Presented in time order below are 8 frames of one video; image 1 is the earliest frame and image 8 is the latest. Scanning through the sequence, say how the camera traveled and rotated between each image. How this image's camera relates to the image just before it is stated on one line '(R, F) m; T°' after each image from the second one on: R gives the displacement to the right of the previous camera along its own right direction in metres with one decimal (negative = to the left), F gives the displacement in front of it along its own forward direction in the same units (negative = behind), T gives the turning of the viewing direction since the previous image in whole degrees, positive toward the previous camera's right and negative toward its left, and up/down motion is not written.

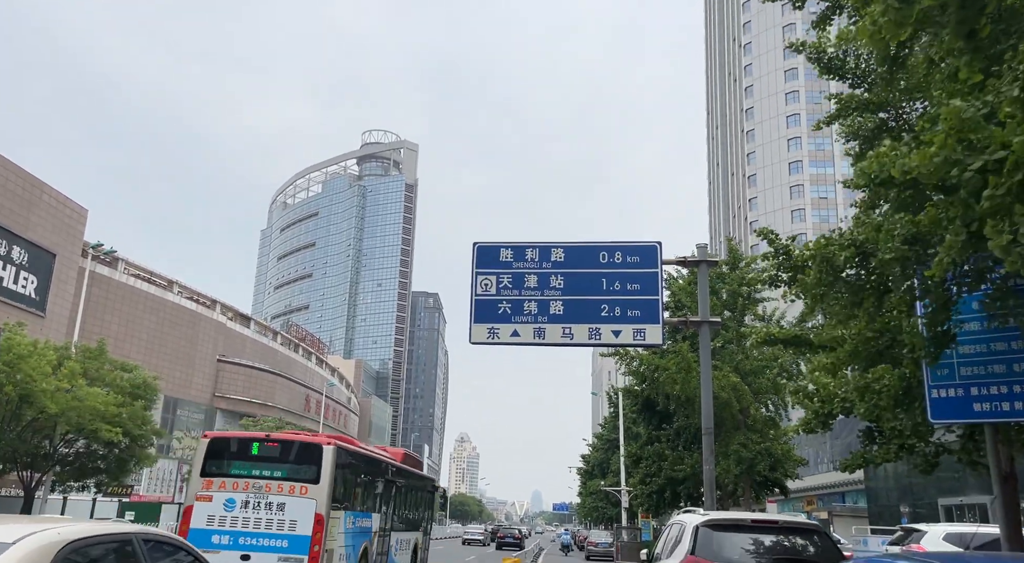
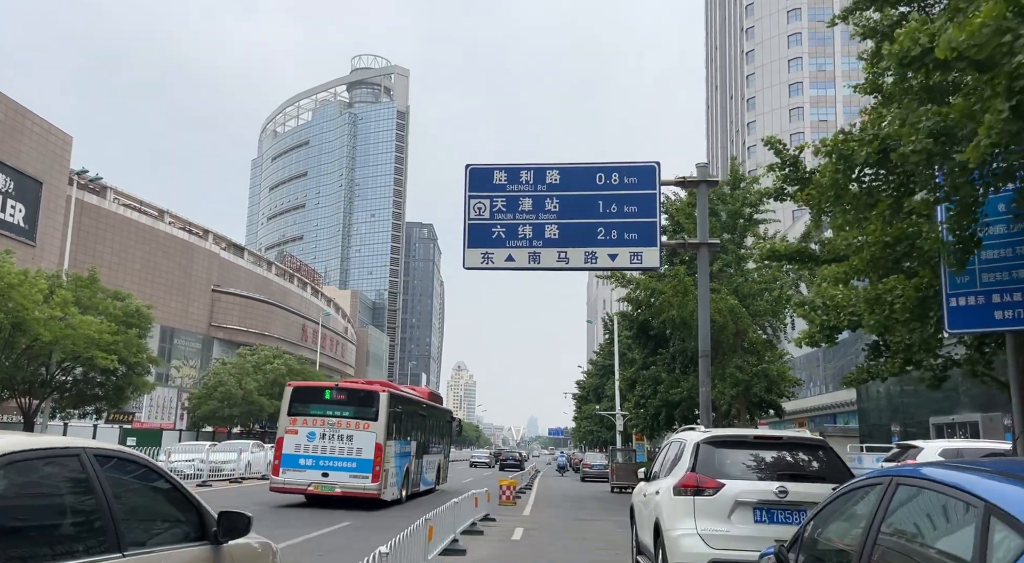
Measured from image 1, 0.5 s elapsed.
(0.0, +0.4) m; 0°
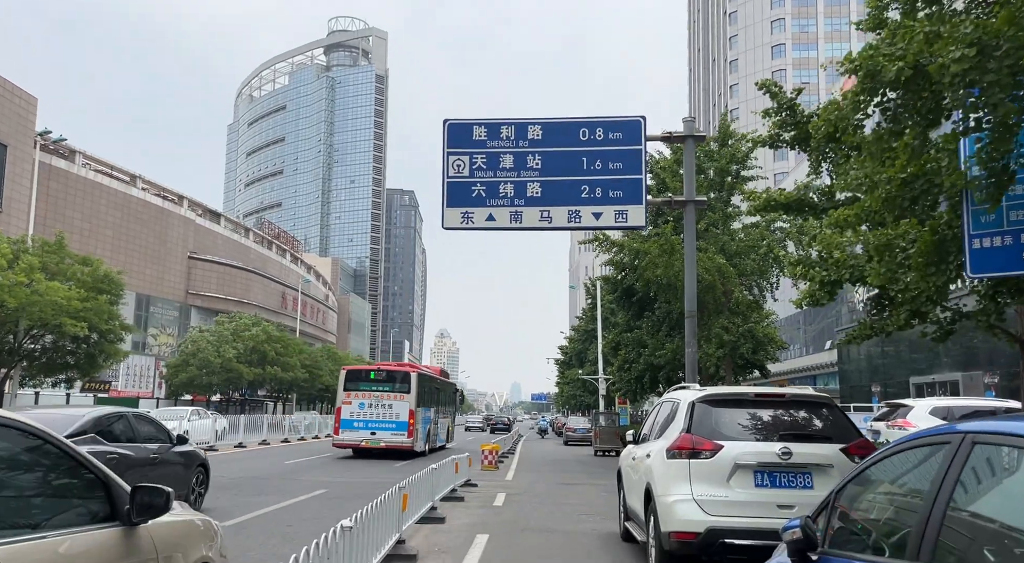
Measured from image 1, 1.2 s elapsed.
(0.0, +0.7) m; +1°
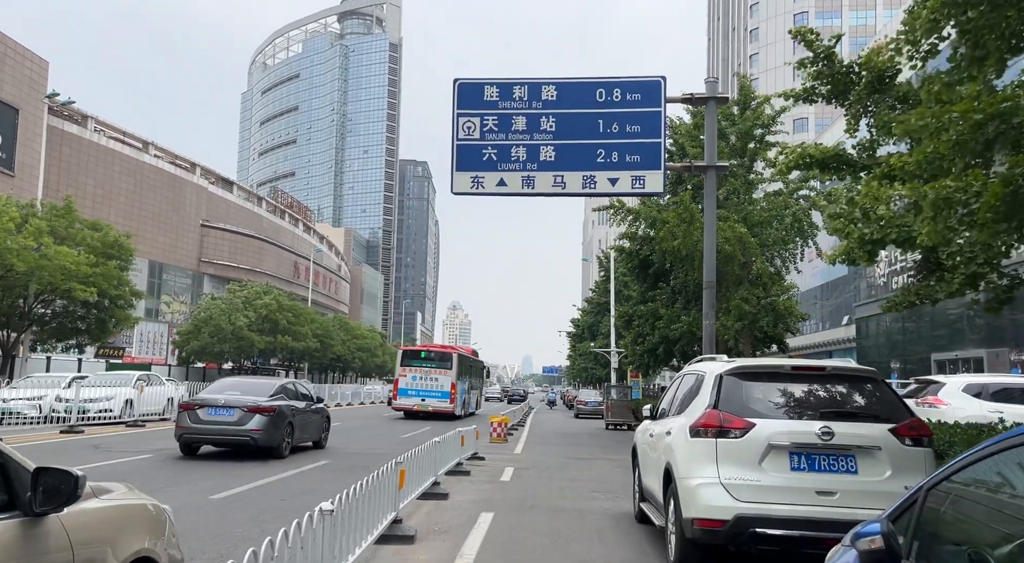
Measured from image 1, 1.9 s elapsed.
(0.0, +0.7) m; -1°
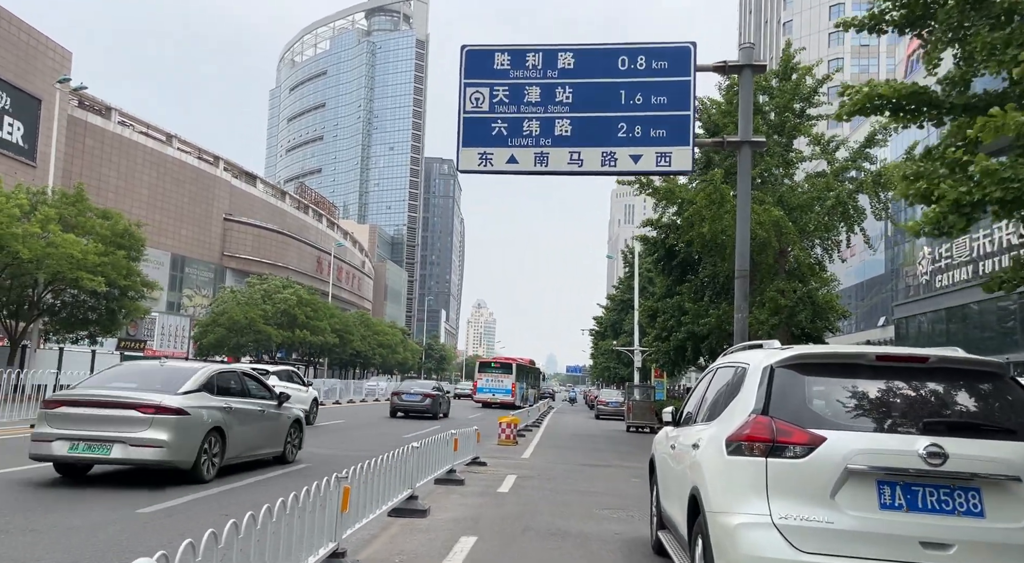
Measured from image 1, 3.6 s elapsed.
(+0.3, +1.8) m; -2°
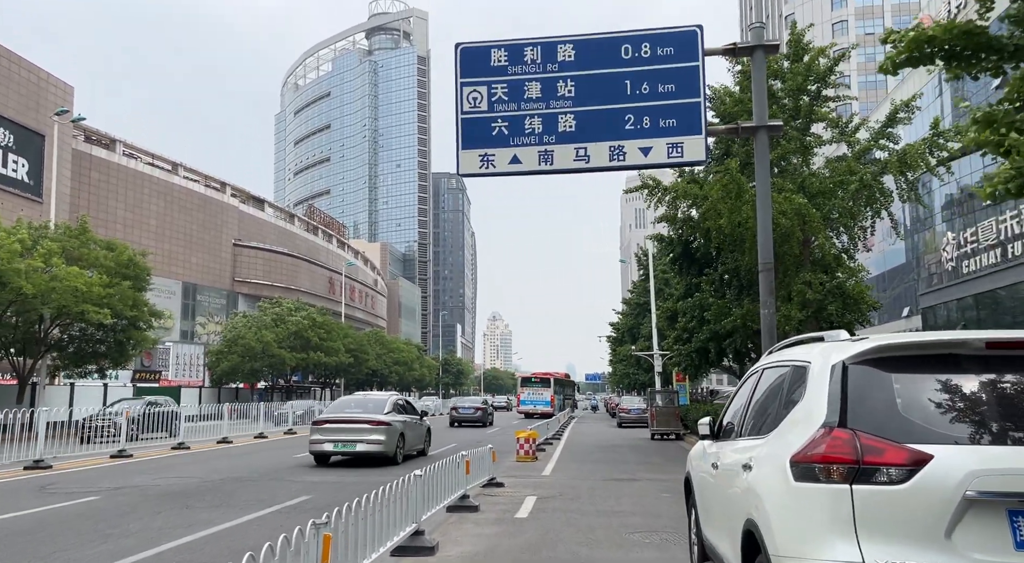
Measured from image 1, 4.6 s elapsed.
(+0.1, +0.9) m; -1°
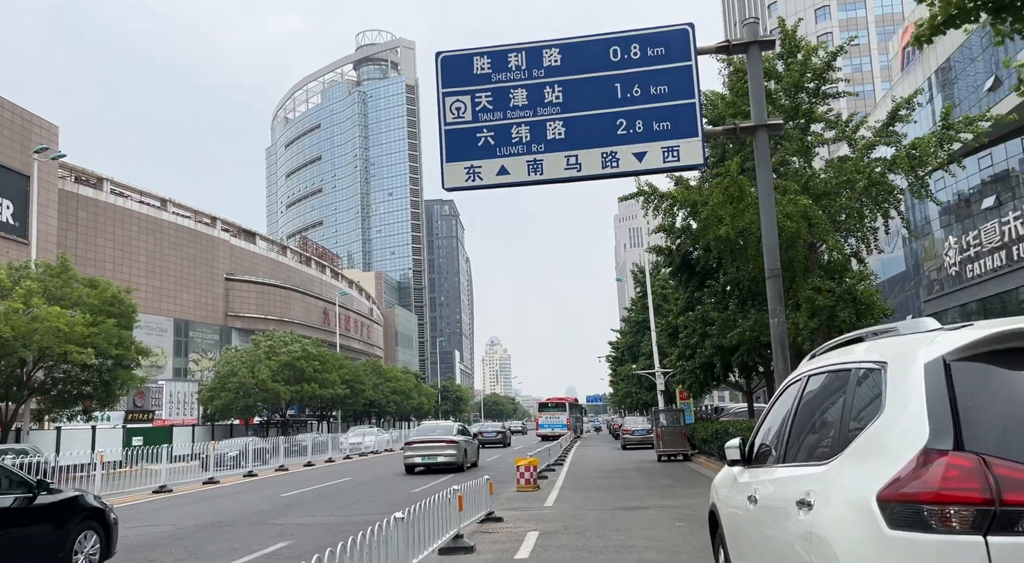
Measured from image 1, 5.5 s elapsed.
(+0.1, +0.9) m; 0°
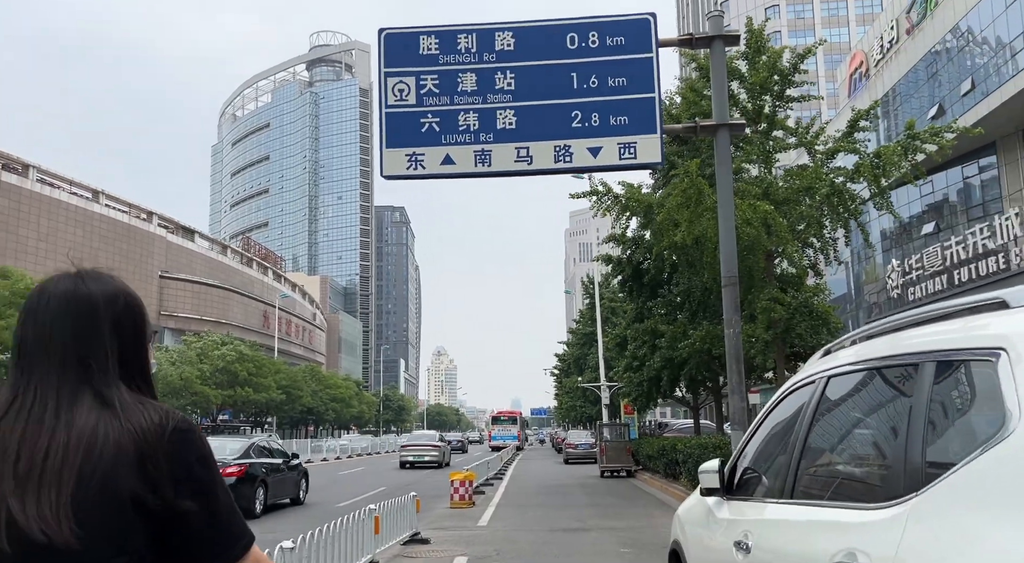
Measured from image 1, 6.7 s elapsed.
(+0.1, +1.2) m; +4°
